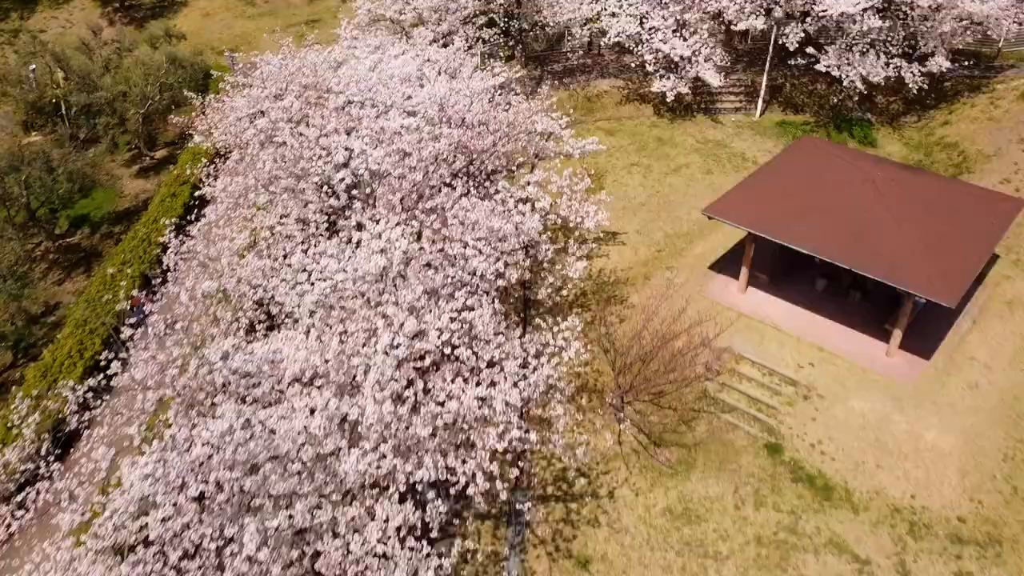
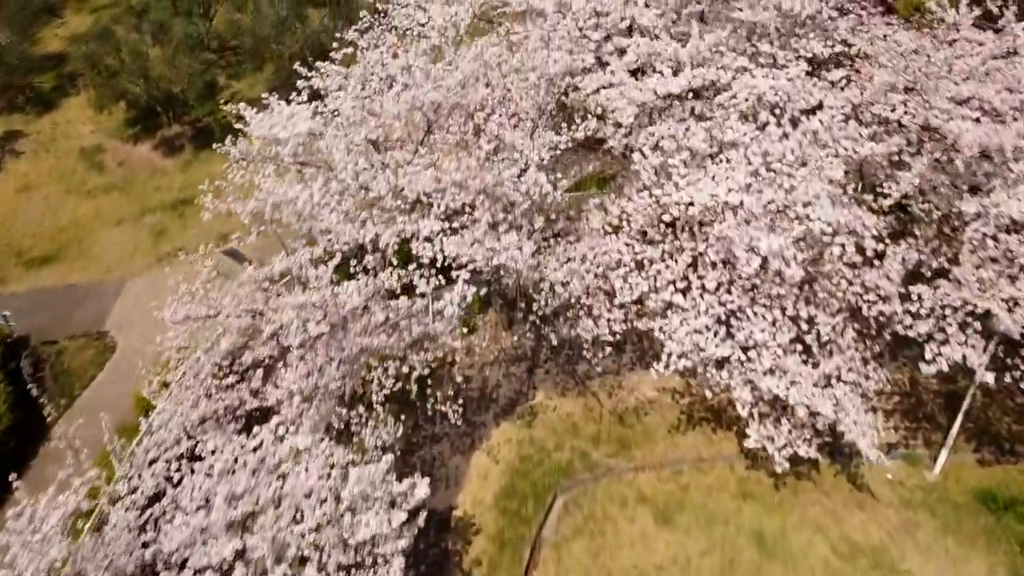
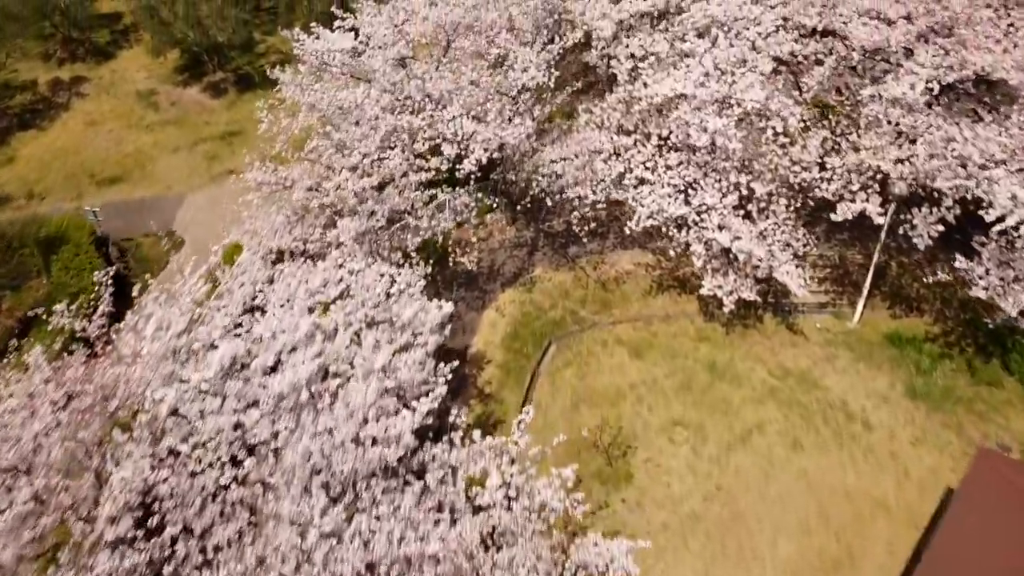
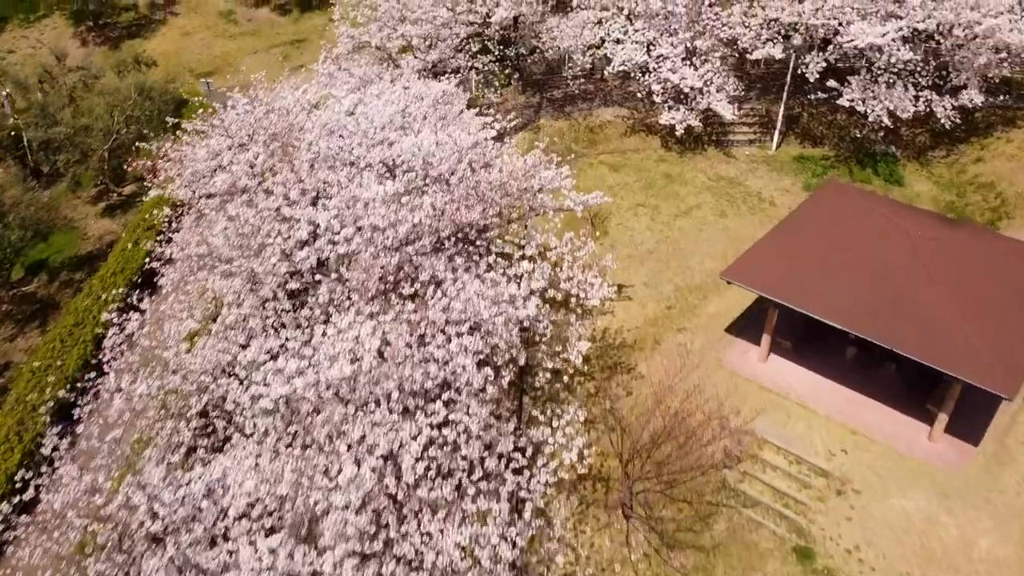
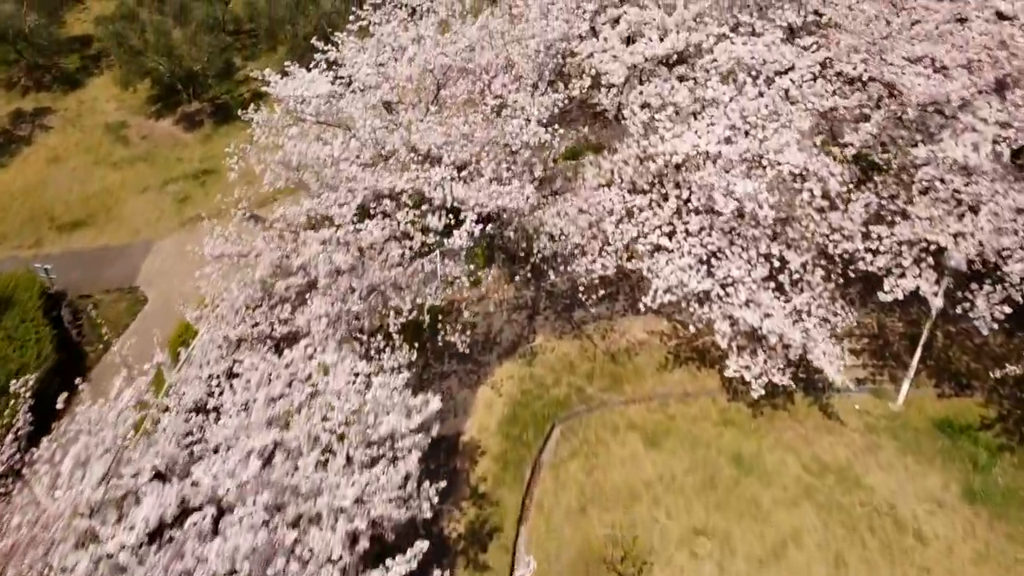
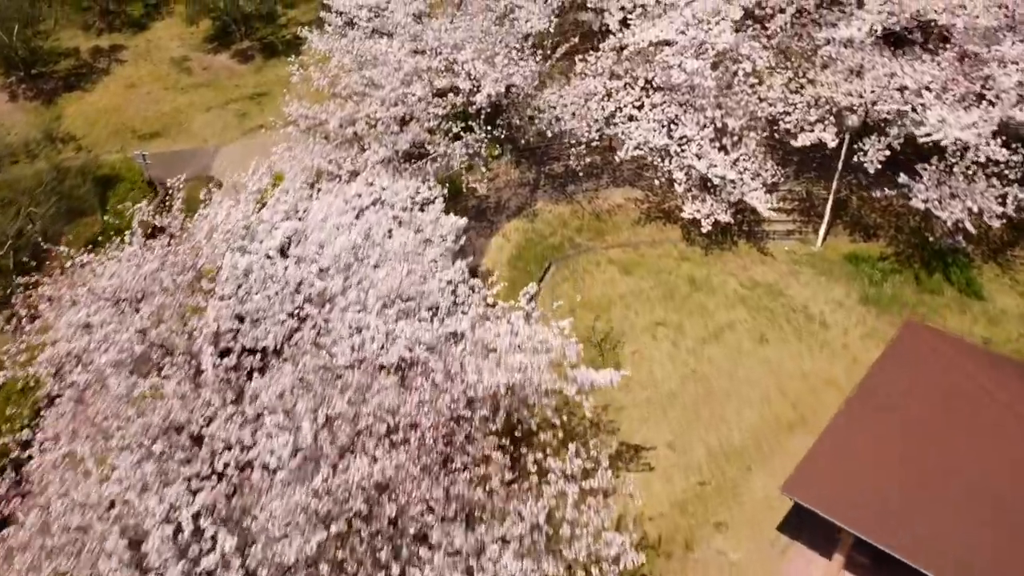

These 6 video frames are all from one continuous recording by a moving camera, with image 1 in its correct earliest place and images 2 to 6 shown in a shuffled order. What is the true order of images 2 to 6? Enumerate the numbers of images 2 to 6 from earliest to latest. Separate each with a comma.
4, 6, 3, 5, 2
